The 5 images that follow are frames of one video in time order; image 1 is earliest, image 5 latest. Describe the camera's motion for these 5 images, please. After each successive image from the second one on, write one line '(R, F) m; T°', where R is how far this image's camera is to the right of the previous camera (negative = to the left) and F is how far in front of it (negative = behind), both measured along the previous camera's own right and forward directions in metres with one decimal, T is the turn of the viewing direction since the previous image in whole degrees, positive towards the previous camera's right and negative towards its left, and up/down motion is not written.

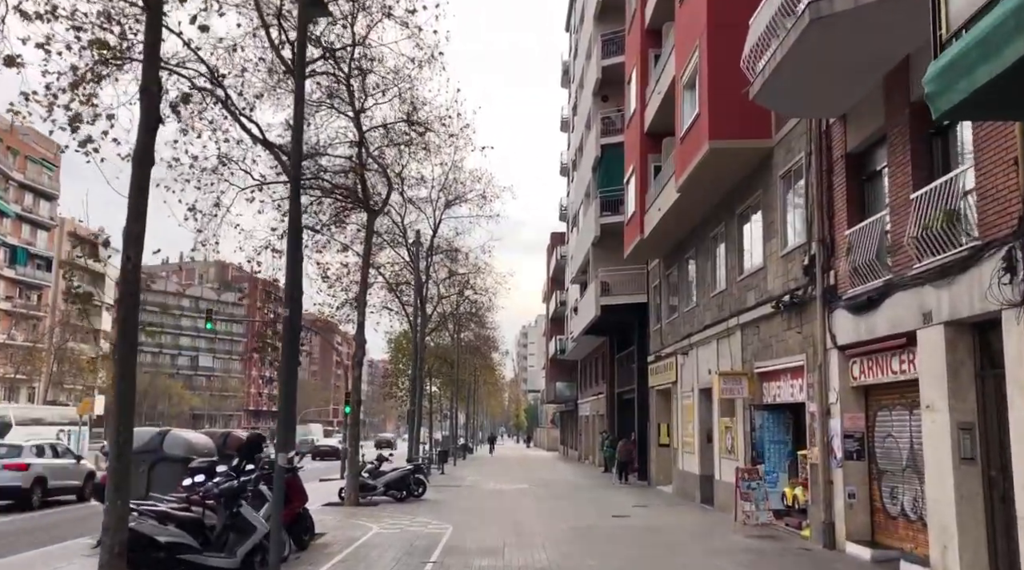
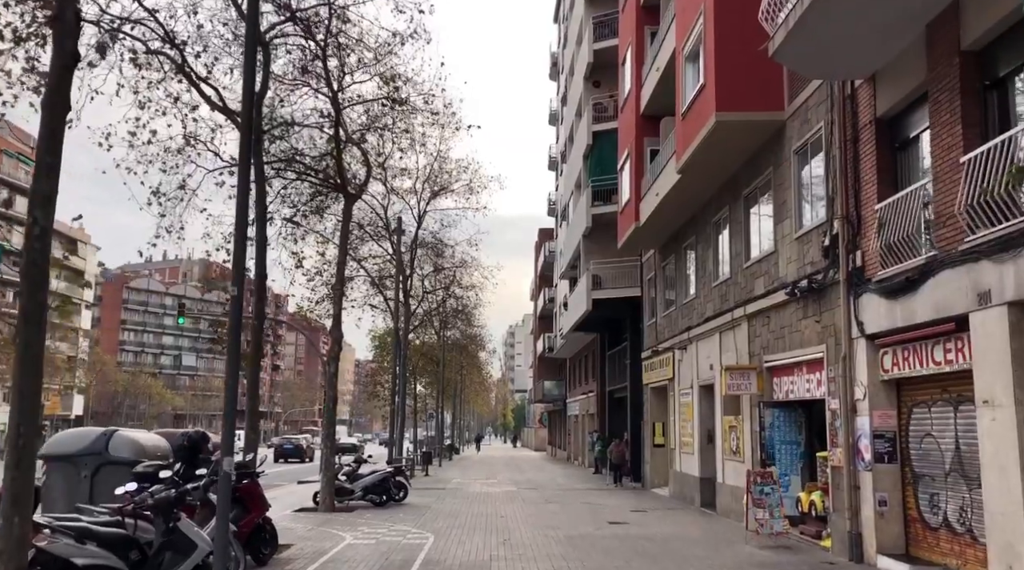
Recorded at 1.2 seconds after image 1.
(0.0, +1.4) m; +1°
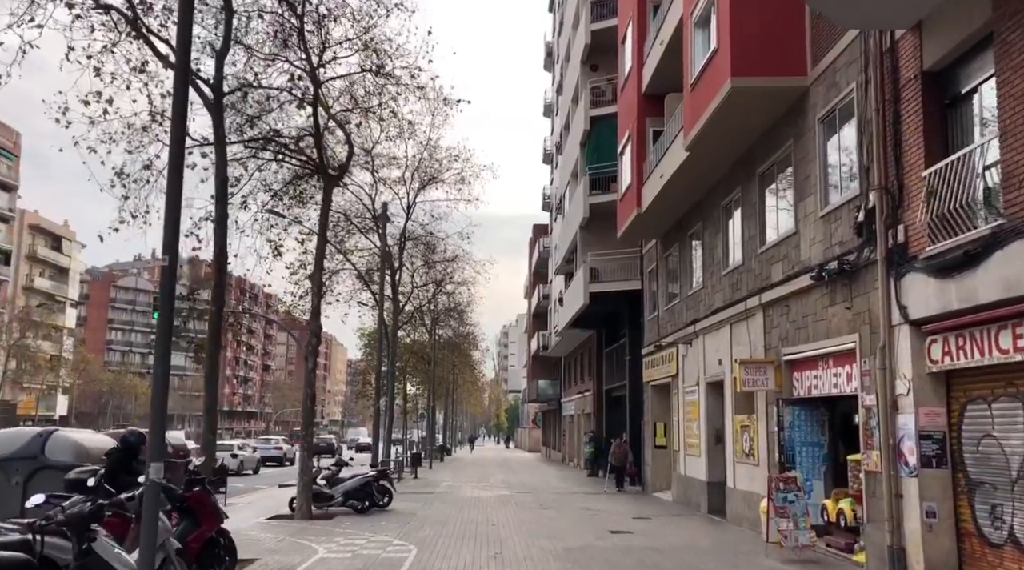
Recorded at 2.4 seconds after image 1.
(0.0, +1.5) m; 0°
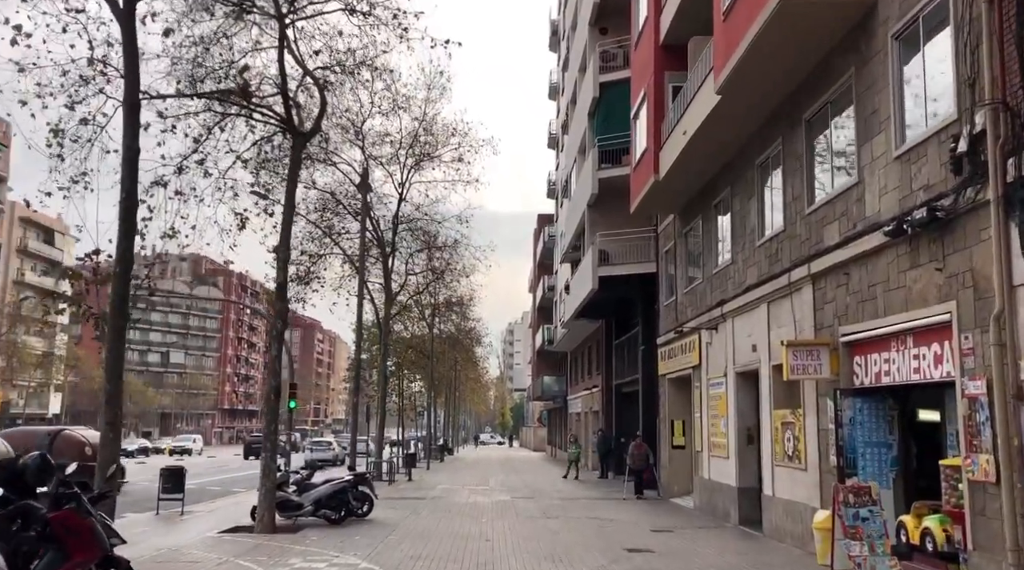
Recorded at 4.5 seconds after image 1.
(+0.1, +2.6) m; 0°
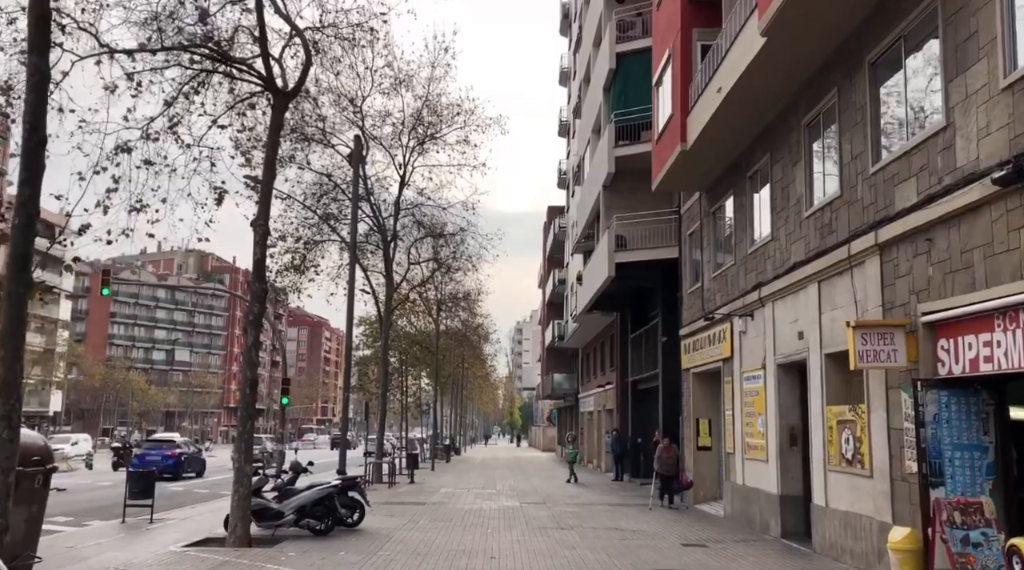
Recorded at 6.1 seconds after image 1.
(0.0, +2.0) m; -1°
